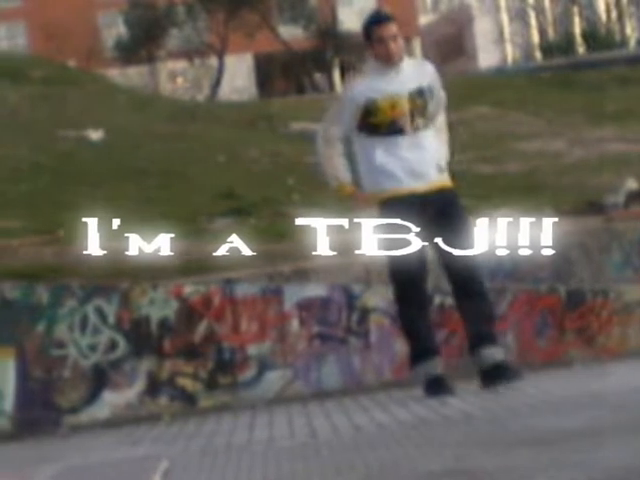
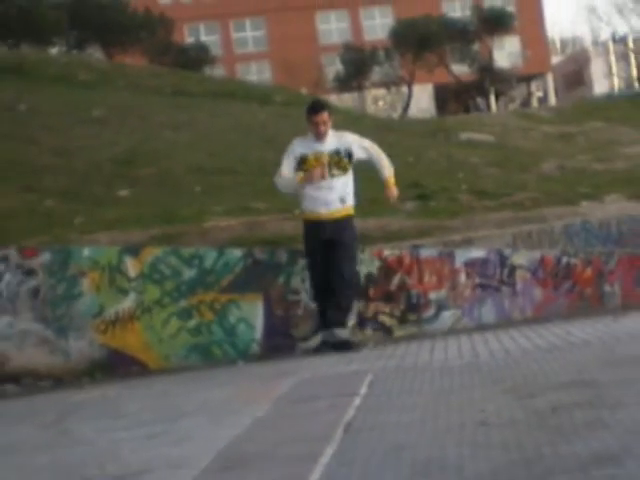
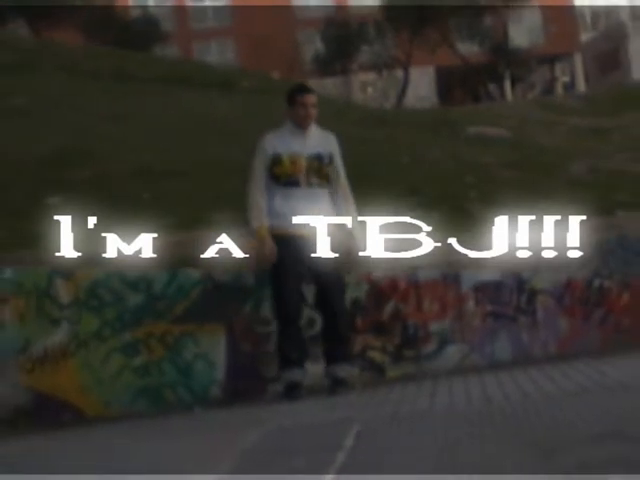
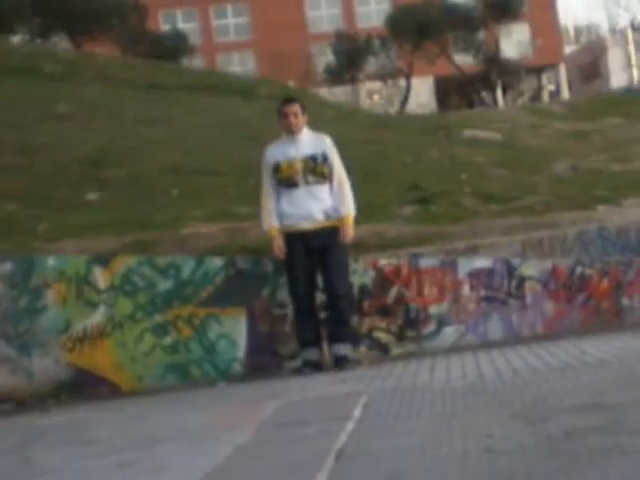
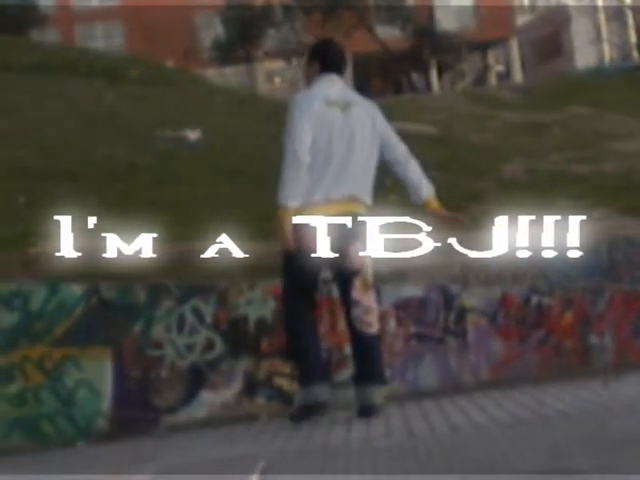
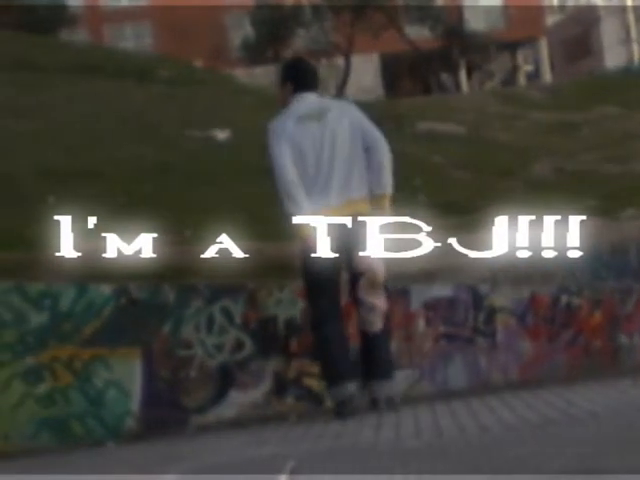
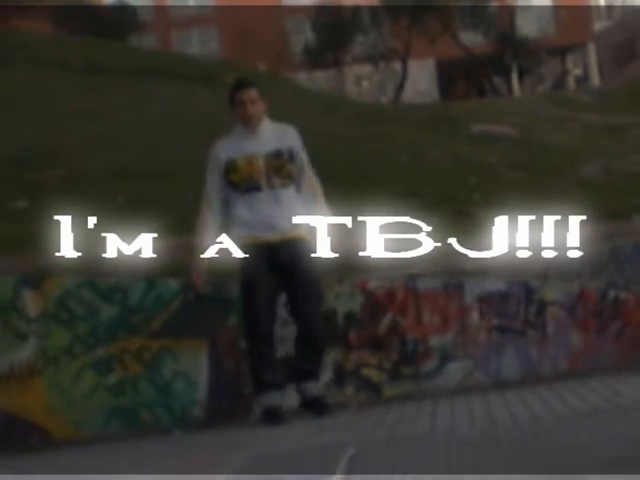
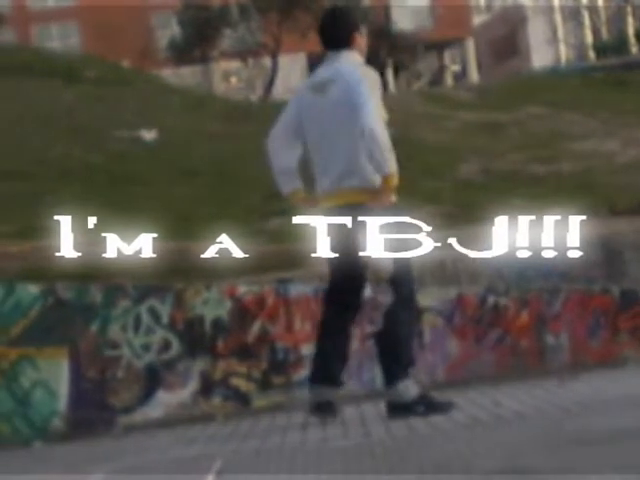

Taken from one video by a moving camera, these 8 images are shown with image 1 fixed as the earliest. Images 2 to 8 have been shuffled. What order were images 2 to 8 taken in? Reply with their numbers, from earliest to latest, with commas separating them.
8, 5, 6, 7, 3, 4, 2
